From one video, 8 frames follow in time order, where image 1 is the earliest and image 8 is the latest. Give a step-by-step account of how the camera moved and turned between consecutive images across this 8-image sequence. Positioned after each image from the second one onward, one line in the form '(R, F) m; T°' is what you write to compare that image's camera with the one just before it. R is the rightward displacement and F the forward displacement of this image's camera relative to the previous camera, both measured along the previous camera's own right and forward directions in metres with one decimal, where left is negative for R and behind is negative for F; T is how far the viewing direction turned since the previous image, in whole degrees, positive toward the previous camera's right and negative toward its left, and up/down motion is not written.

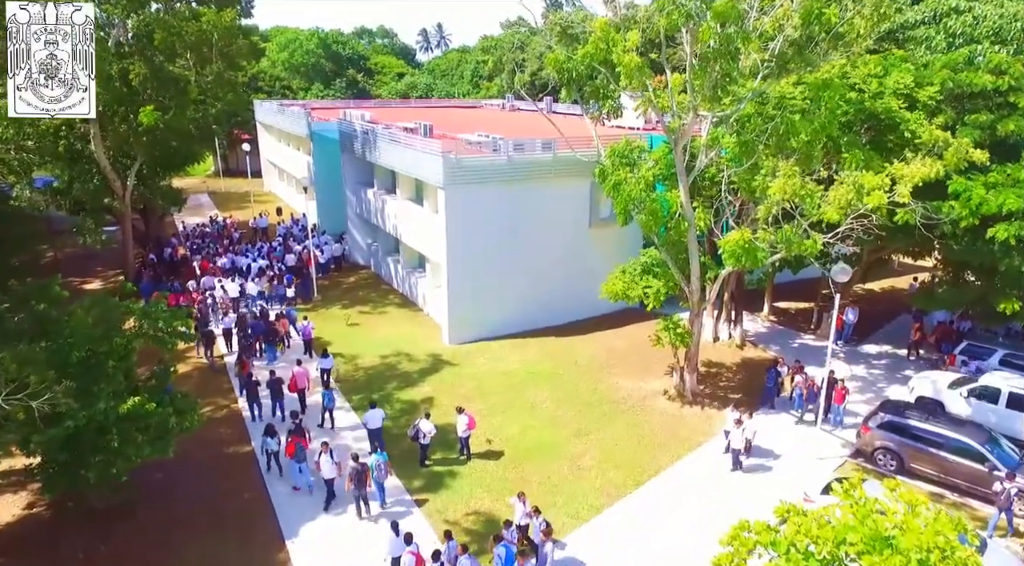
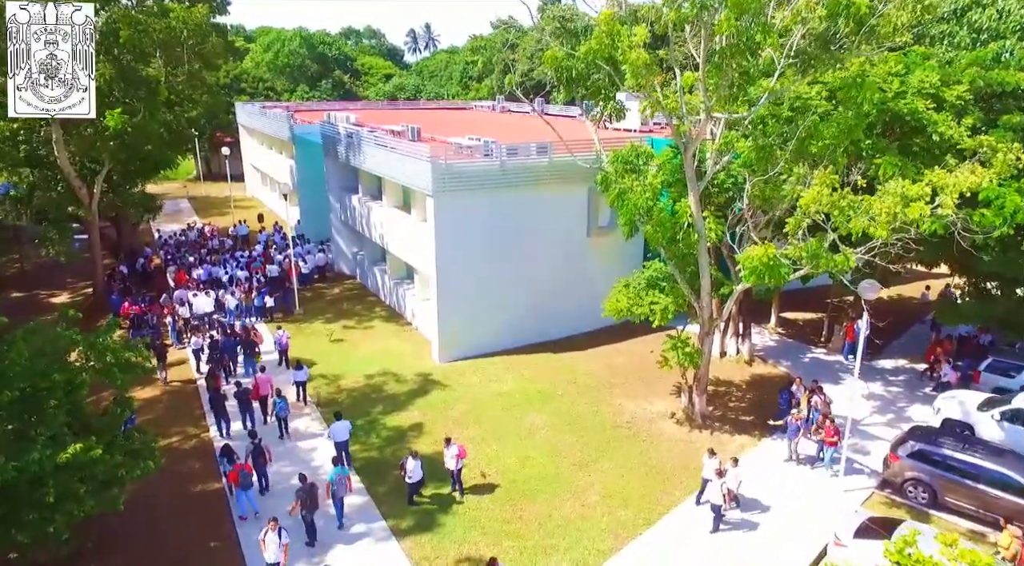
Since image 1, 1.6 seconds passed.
(-0.1, +1.2) m; +1°
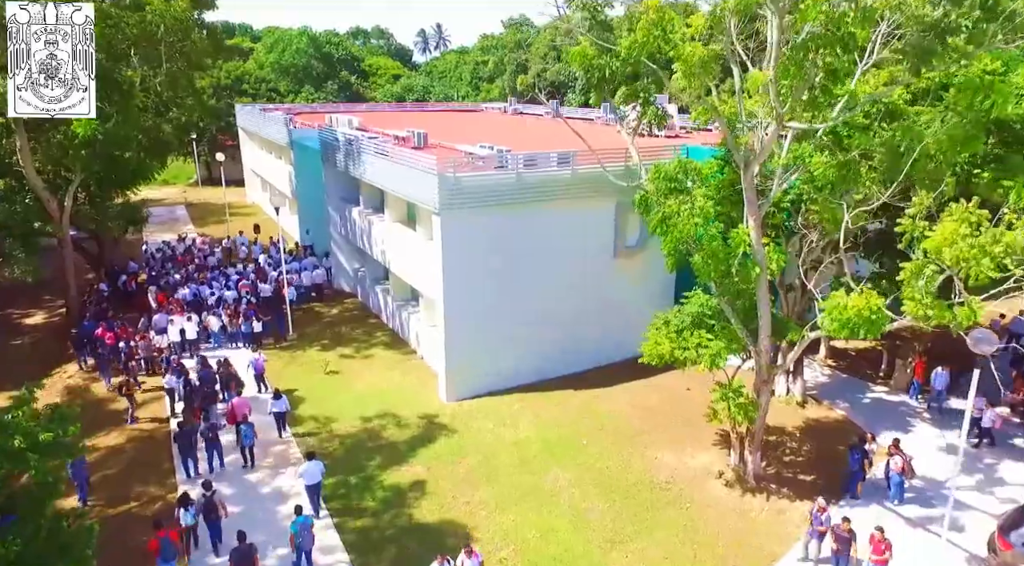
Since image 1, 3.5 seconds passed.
(-0.2, +2.2) m; -1°
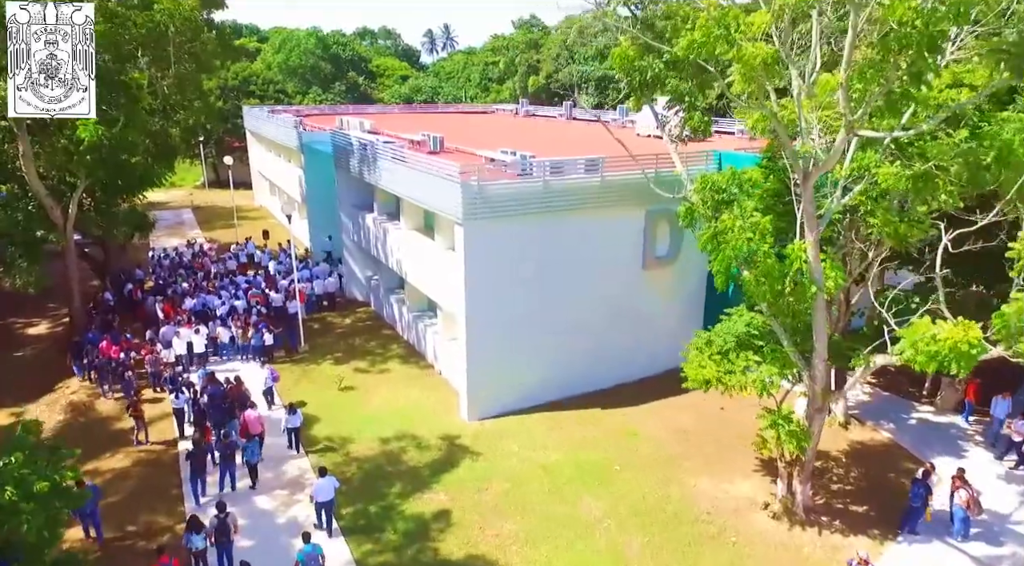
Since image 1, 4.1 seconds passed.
(-0.5, +0.8) m; 0°
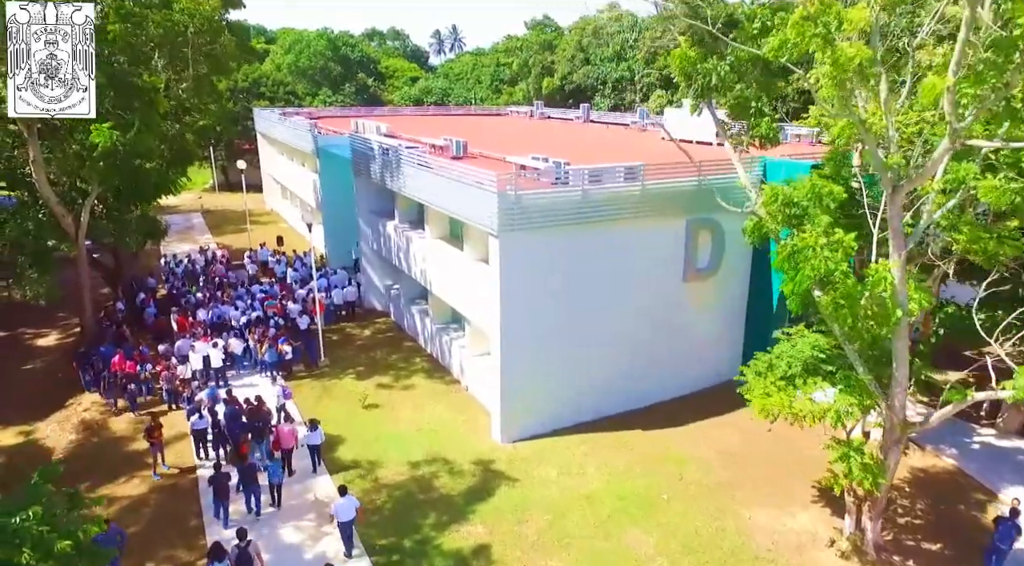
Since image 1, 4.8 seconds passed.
(-0.7, +0.8) m; 0°
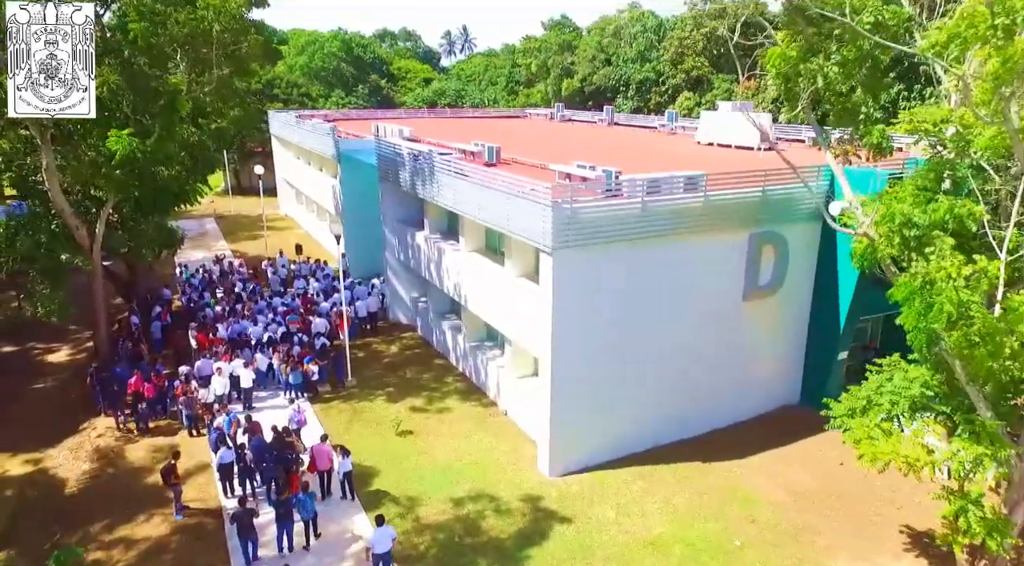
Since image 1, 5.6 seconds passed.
(-0.9, +1.1) m; 0°
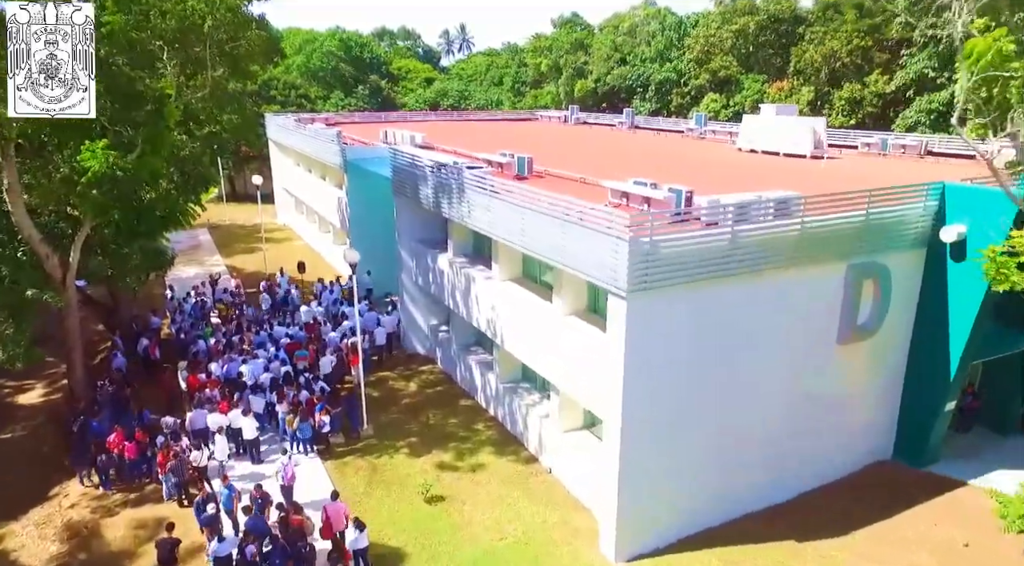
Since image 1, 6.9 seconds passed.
(-1.0, +2.3) m; 0°
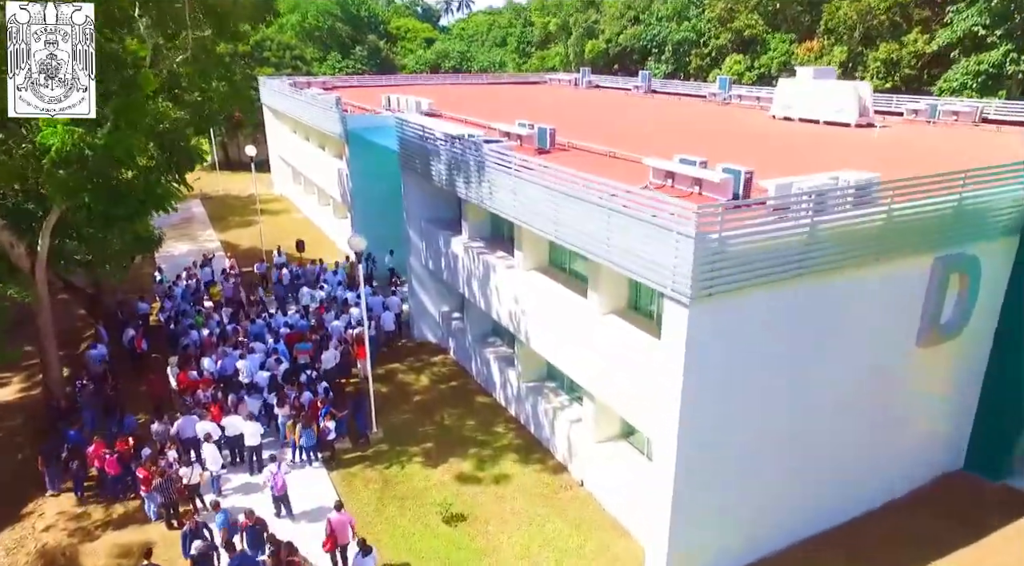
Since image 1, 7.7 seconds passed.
(-0.5, +1.6) m; 0°
